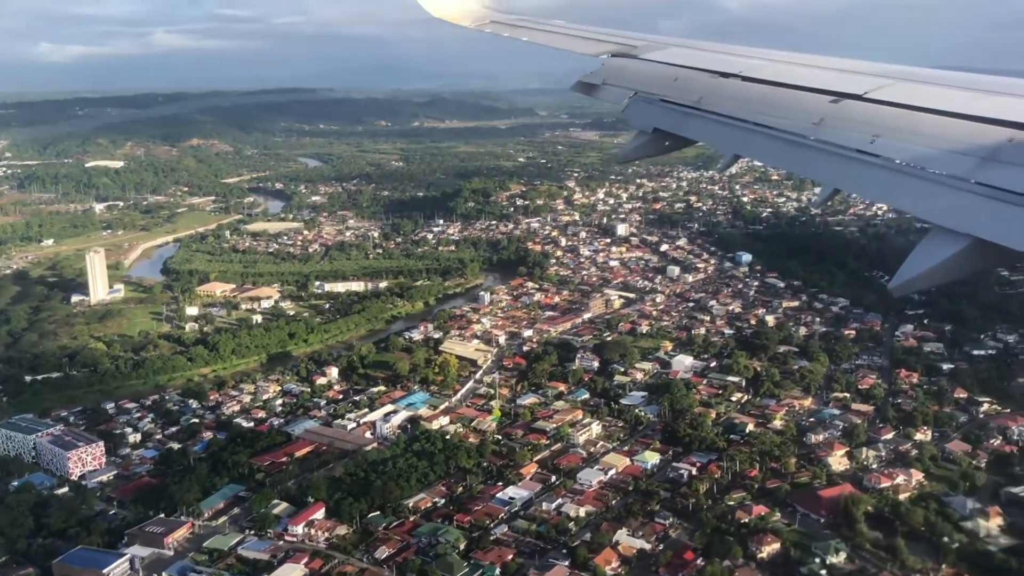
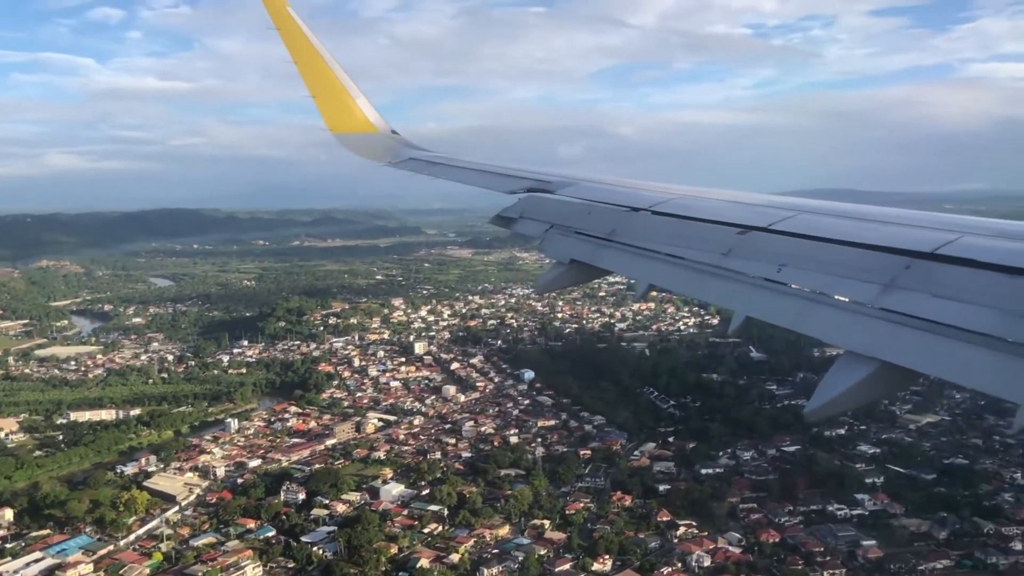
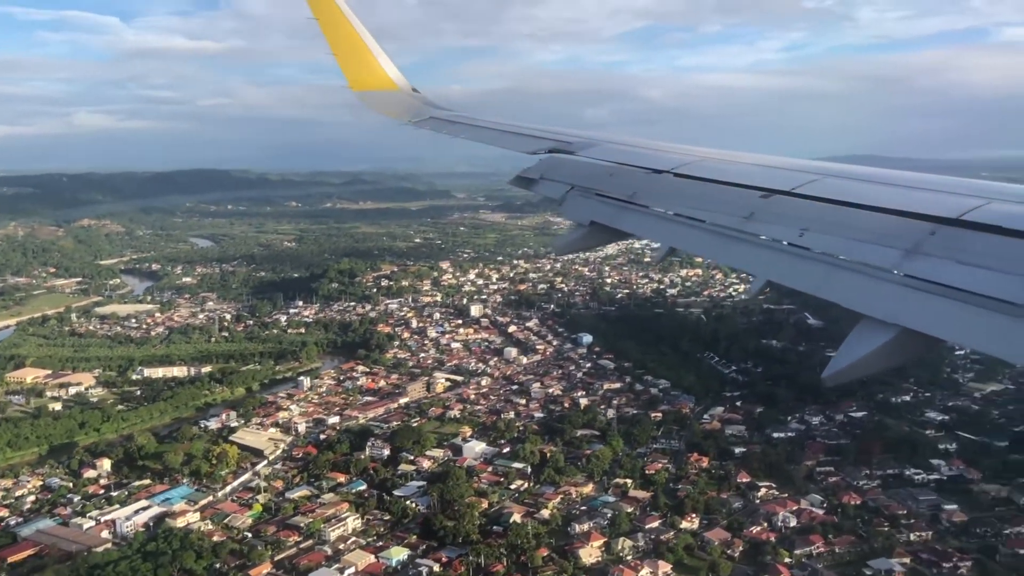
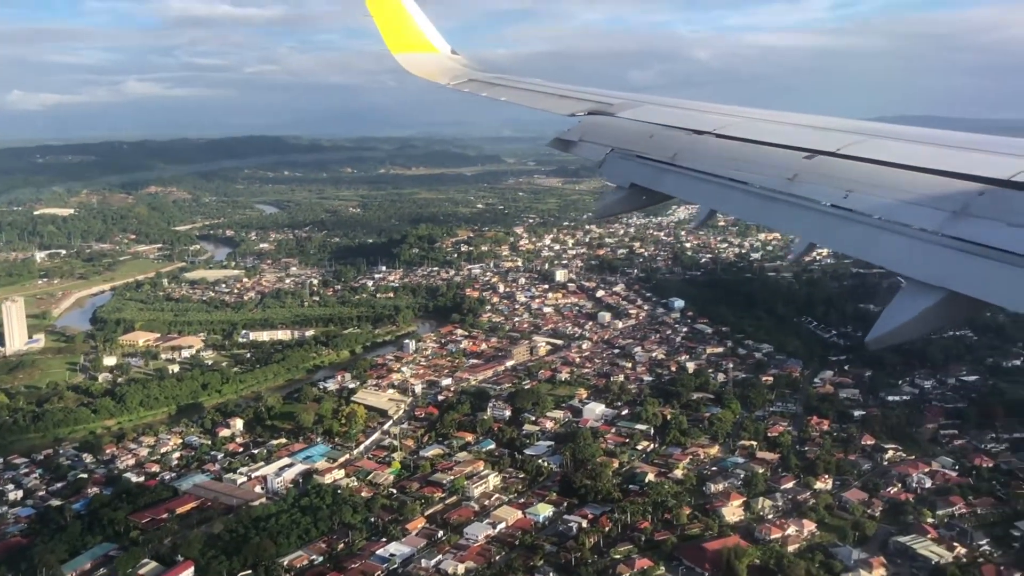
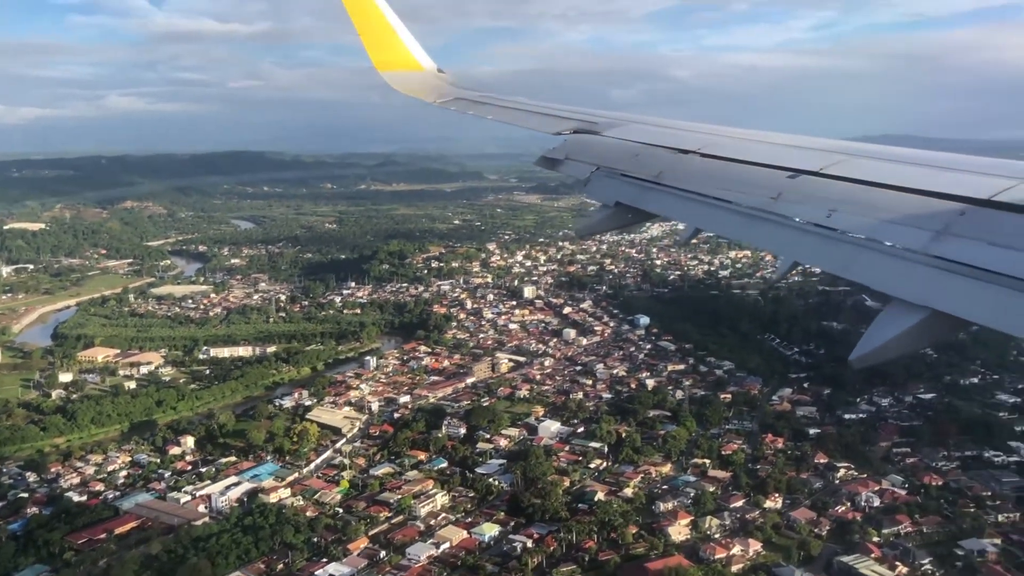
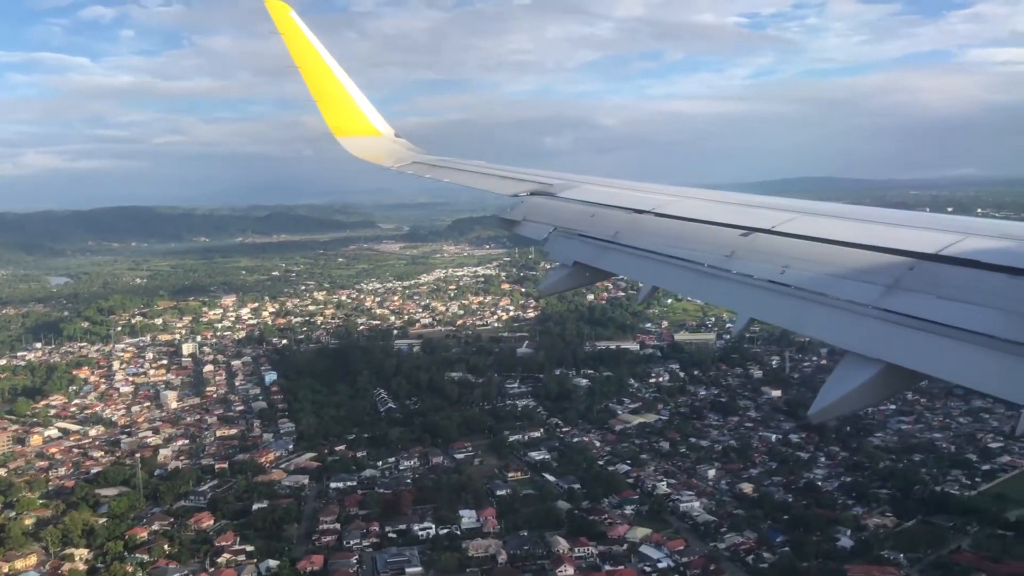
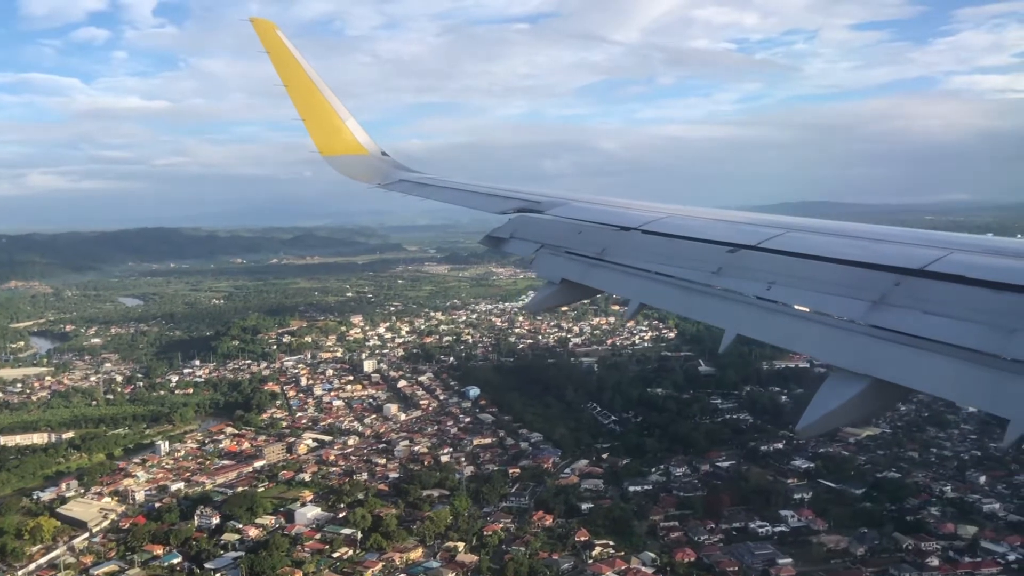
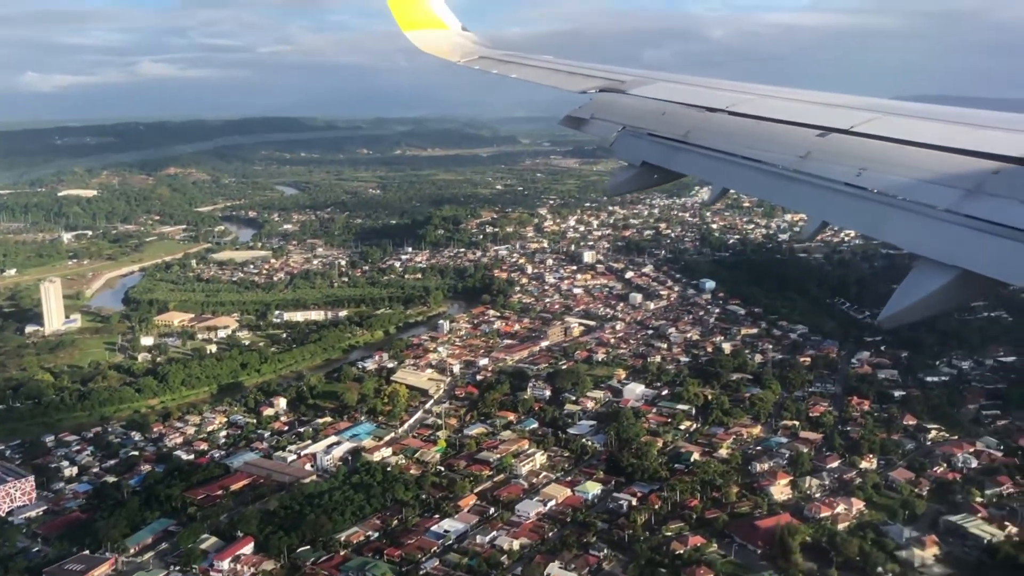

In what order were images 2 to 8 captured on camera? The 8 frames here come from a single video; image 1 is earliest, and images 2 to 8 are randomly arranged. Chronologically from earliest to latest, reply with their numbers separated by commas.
8, 4, 5, 3, 2, 7, 6
